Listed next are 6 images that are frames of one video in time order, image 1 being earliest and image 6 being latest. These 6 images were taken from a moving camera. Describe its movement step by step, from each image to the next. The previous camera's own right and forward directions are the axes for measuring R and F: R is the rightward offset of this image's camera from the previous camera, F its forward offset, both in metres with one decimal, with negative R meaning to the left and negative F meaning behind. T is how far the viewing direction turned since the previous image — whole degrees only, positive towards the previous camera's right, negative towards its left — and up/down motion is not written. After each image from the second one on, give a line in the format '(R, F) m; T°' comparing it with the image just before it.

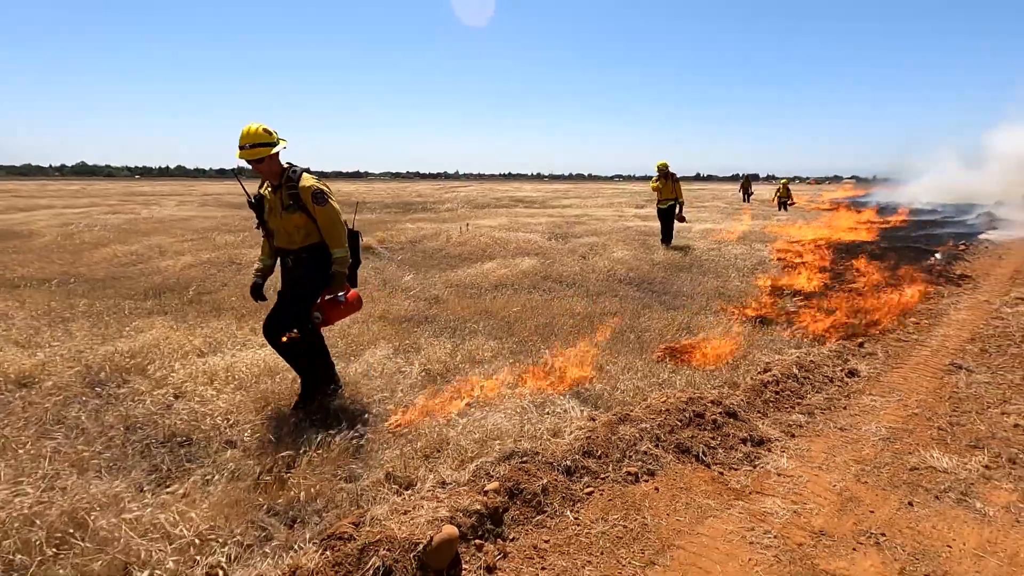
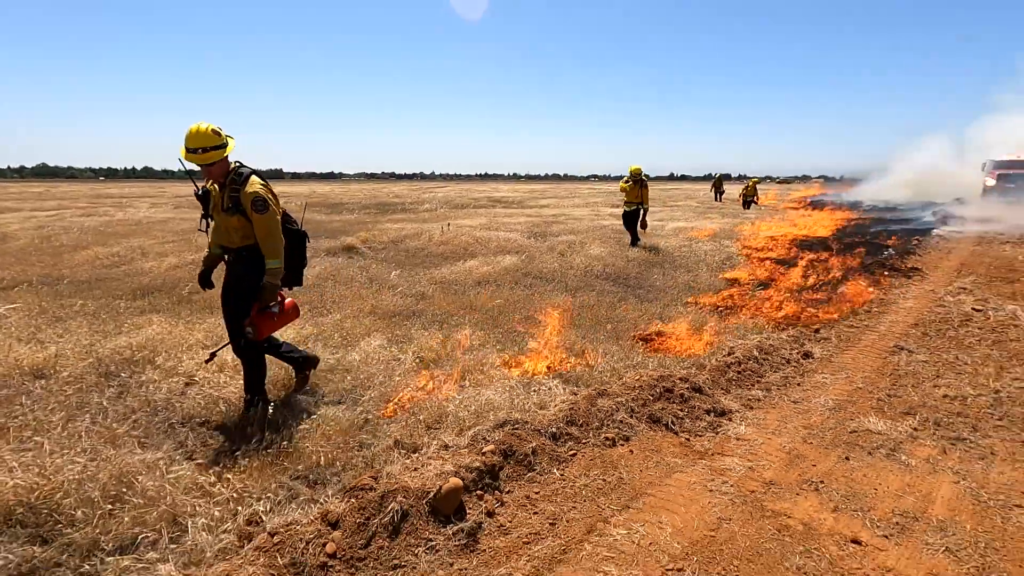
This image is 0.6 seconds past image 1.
(-0.1, -0.5) m; +2°
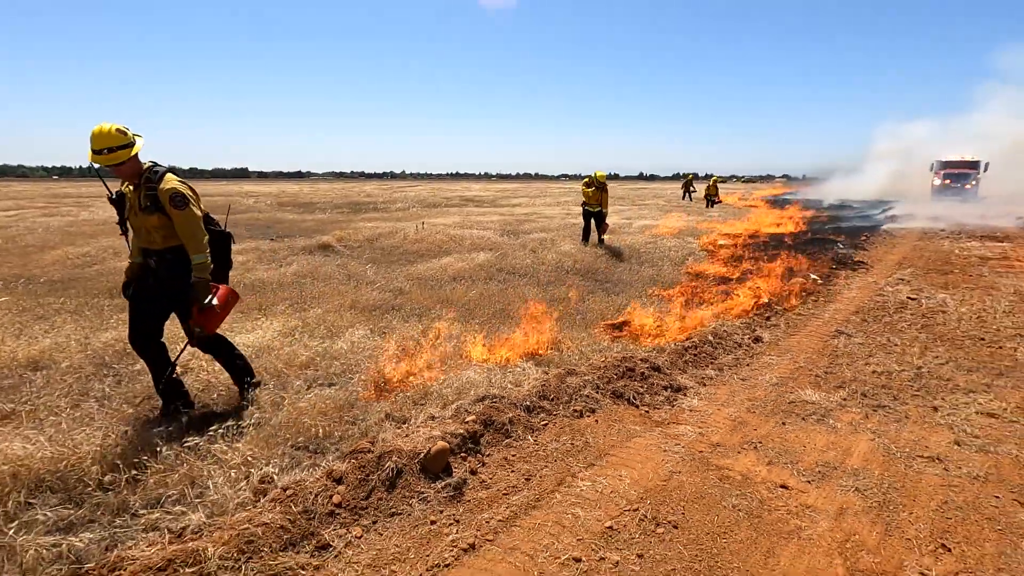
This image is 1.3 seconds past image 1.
(0.0, -0.5) m; +3°
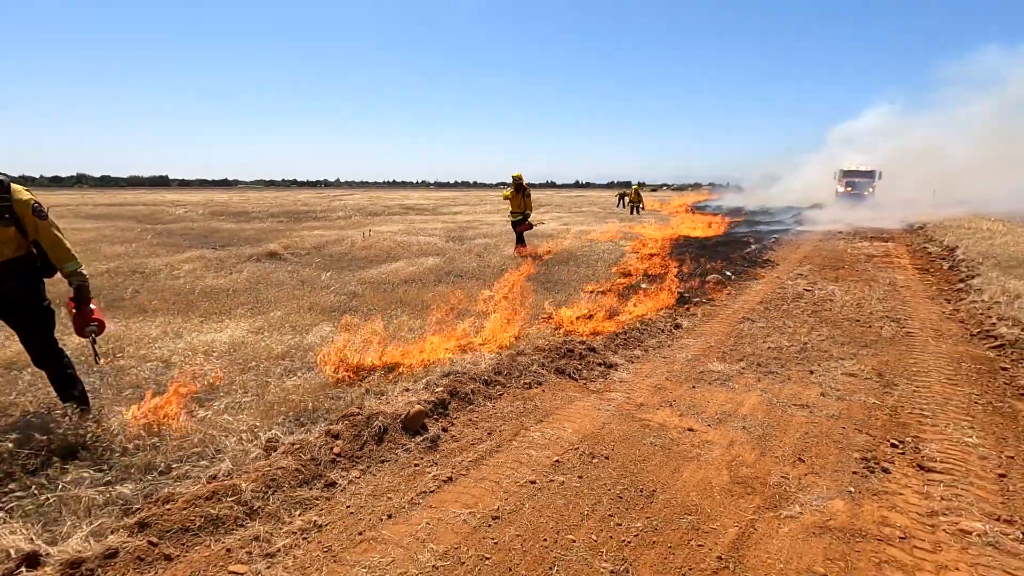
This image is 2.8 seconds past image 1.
(-0.2, -0.9) m; +6°
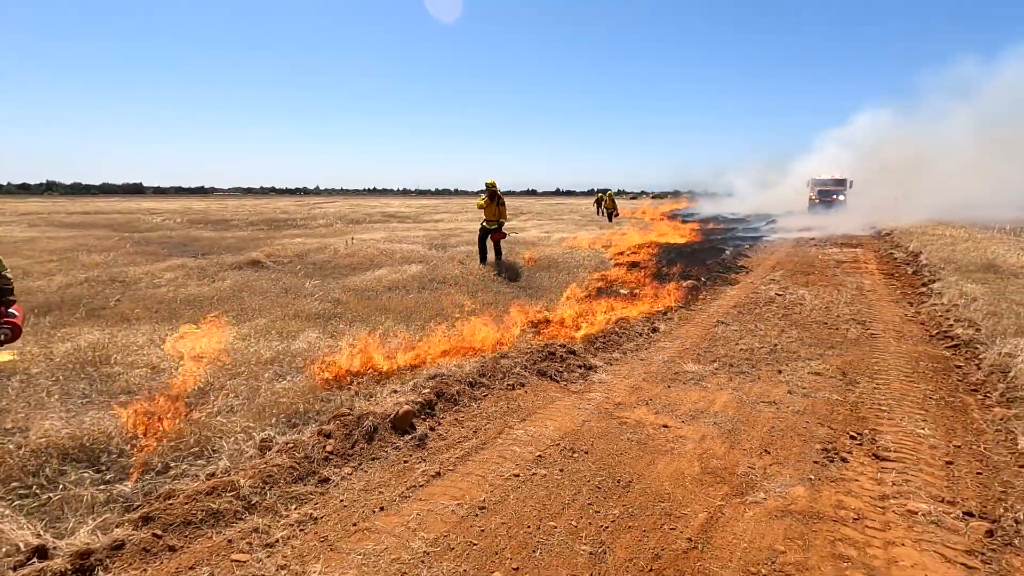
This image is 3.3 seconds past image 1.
(0.0, -0.3) m; +2°
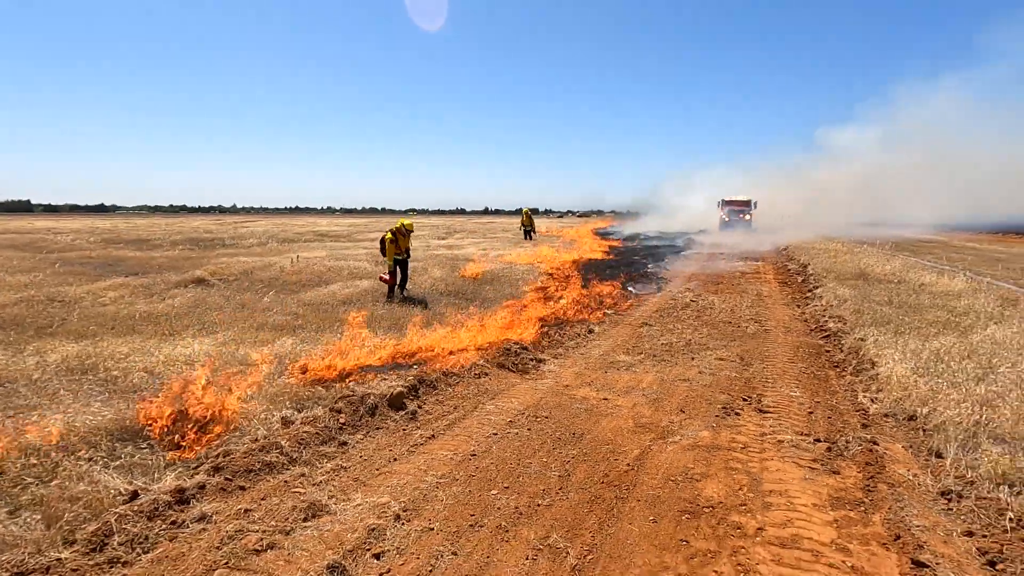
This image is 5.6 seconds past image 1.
(-0.5, -1.2) m; +7°
